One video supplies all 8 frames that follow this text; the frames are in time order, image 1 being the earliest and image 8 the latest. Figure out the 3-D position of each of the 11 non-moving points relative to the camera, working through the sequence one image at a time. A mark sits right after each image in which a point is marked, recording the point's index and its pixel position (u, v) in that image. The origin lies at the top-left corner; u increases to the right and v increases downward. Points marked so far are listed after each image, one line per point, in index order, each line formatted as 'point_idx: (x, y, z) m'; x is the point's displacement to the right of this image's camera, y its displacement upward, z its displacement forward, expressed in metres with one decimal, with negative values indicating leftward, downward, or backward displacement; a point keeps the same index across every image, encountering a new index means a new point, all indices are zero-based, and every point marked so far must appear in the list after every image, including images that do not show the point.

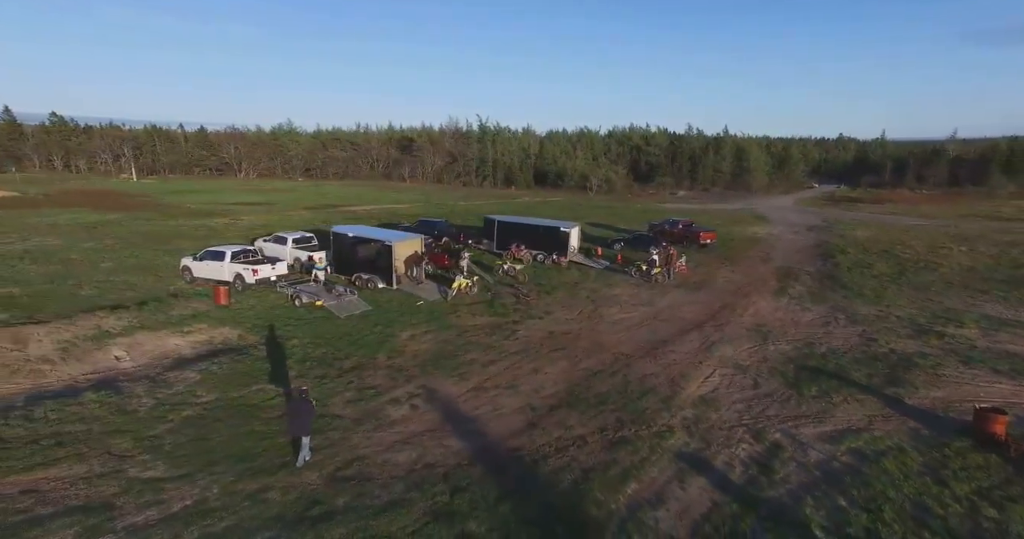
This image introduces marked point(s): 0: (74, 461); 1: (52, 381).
0: (-8.0, -3.5, +9.0) m
1: (-11.4, -2.7, +12.3) m
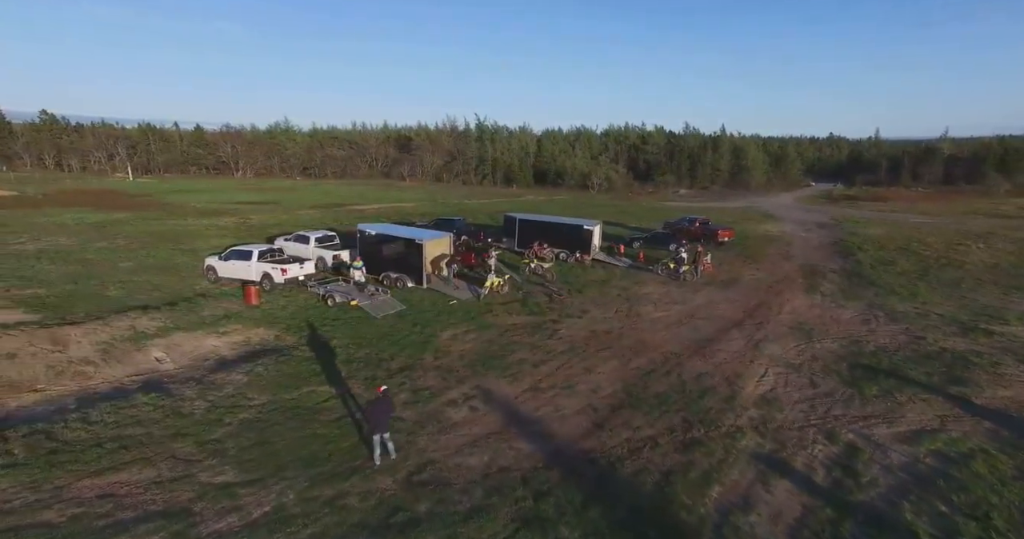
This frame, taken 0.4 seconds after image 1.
0: (-6.6, -3.5, +8.8) m
1: (-10.1, -2.7, +12.0) m
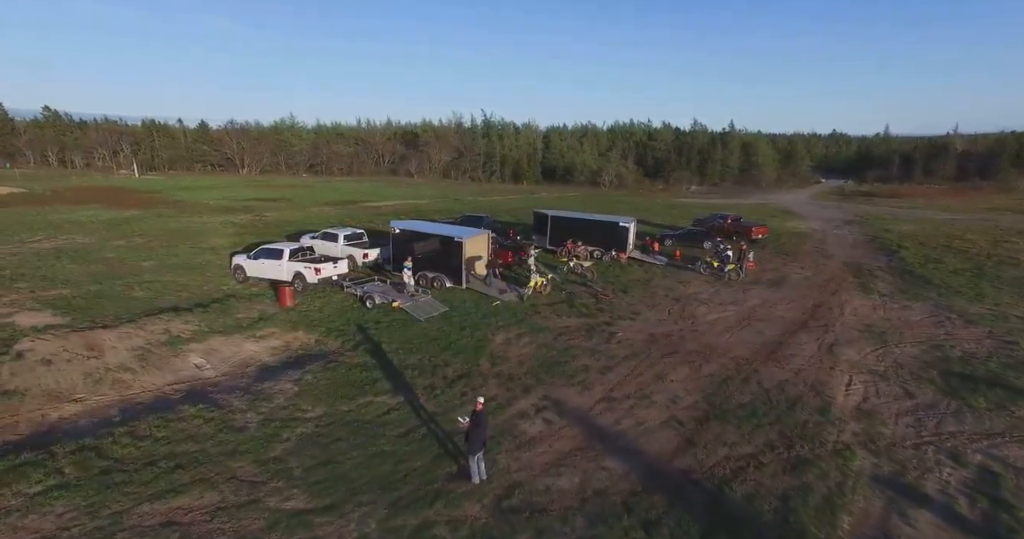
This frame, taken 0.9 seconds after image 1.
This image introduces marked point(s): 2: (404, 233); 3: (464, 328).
0: (-5.0, -3.5, +7.9) m
1: (-8.5, -2.8, +11.2) m
2: (-4.4, +1.5, +20.0) m
3: (-1.4, -1.8, +14.9) m
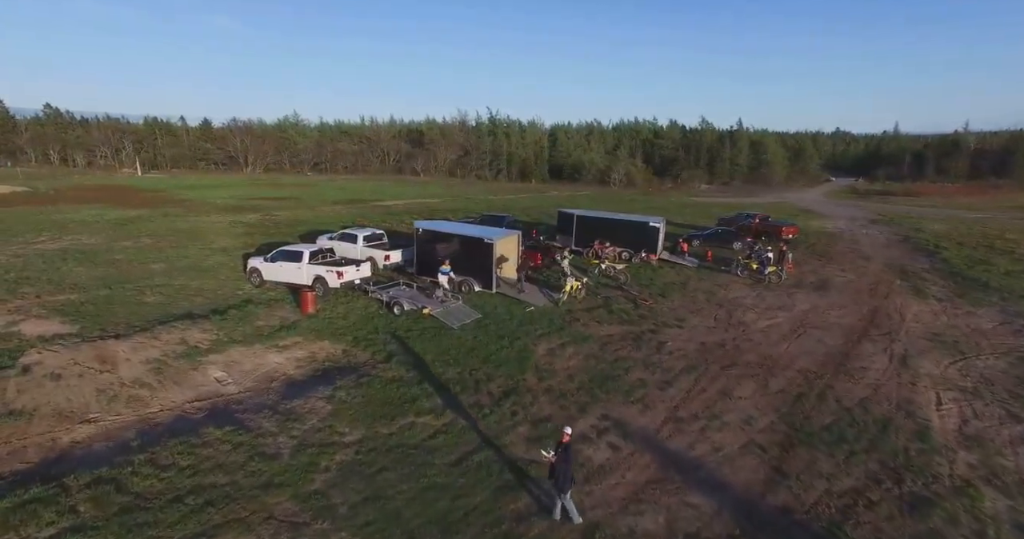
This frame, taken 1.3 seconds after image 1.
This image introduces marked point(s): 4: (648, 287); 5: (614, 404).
0: (-3.8, -3.7, +6.9) m
1: (-7.3, -2.9, +10.2) m
2: (-3.2, +1.4, +18.9) m
3: (-0.3, -1.9, +13.9) m
4: (+5.3, -0.7, +19.3) m
5: (+2.2, -2.9, +10.6) m
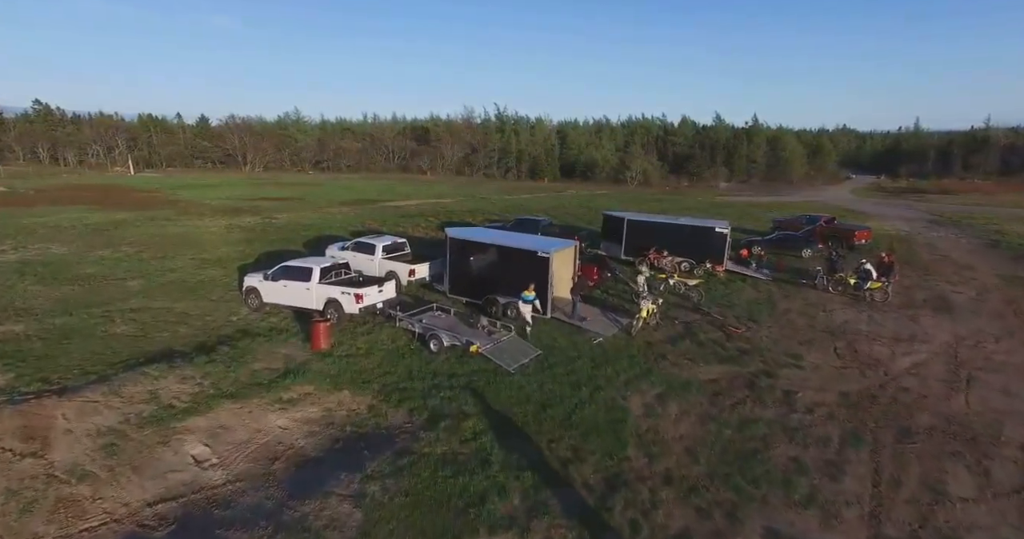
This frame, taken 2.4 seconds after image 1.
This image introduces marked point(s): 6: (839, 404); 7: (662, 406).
0: (-2.1, -4.3, +3.5) m
1: (-5.6, -3.5, +6.8) m
2: (-1.5, +0.8, +15.5) m
3: (+1.4, -2.5, +10.5) m
4: (+7.0, -1.3, +15.9) m
5: (+3.9, -3.4, +7.2) m
6: (+6.6, -2.7, +10.1) m
7: (+3.0, -2.7, +10.0) m
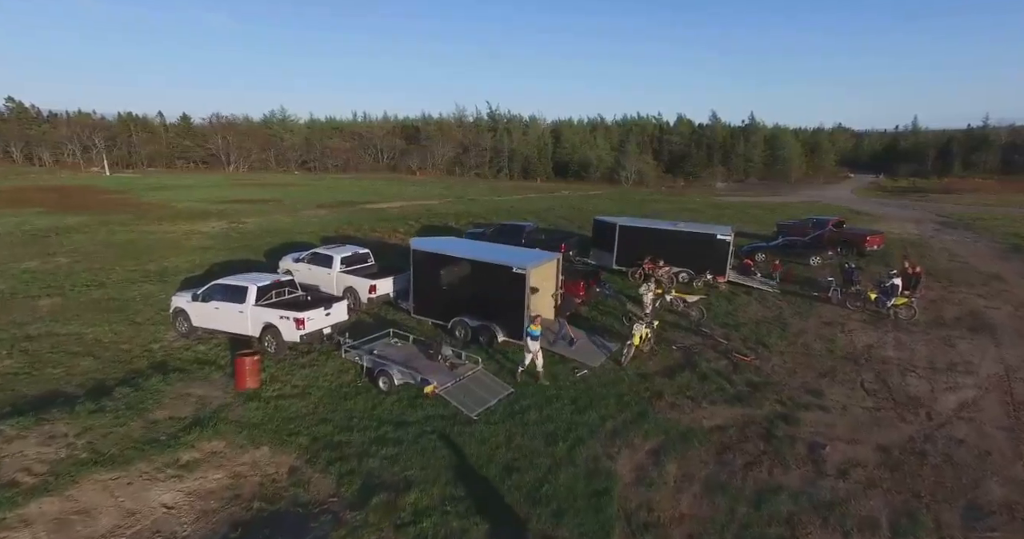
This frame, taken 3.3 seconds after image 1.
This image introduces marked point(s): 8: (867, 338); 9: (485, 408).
0: (-2.8, -4.7, +1.4) m
1: (-6.3, -4.0, +4.6) m
2: (-2.2, +0.4, +13.4) m
3: (+0.7, -2.9, +8.4) m
4: (+6.3, -1.7, +13.8) m
5: (+3.2, -3.9, +5.2) m
6: (+6.0, -3.2, +8.1) m
7: (+2.4, -3.1, +8.0) m
8: (+9.7, -1.8, +13.5) m
9: (-0.5, -2.6, +9.3) m
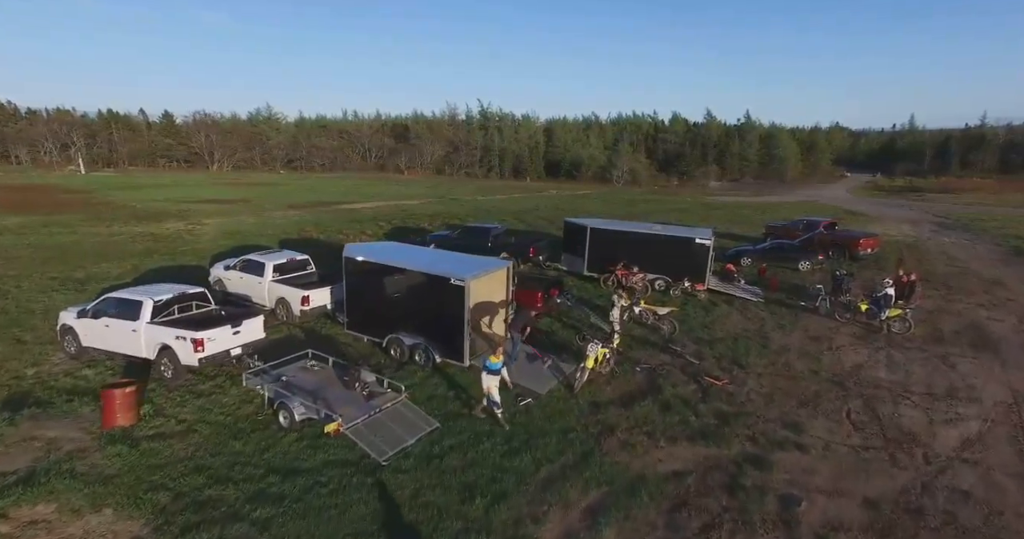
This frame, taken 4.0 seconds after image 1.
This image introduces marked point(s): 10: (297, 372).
0: (-4.1, -5.0, -0.1) m
1: (-7.6, -4.2, +3.1) m
2: (-3.6, +0.1, +11.9) m
3: (-0.6, -3.2, +6.9) m
4: (+4.9, -1.9, +12.3) m
5: (+1.9, -4.1, +3.6) m
6: (+4.7, -3.4, +6.6) m
7: (+1.1, -3.4, +6.5) m
8: (+8.3, -2.0, +12.0) m
9: (-1.9, -2.8, +7.7) m
10: (-4.1, -1.9, +9.5) m
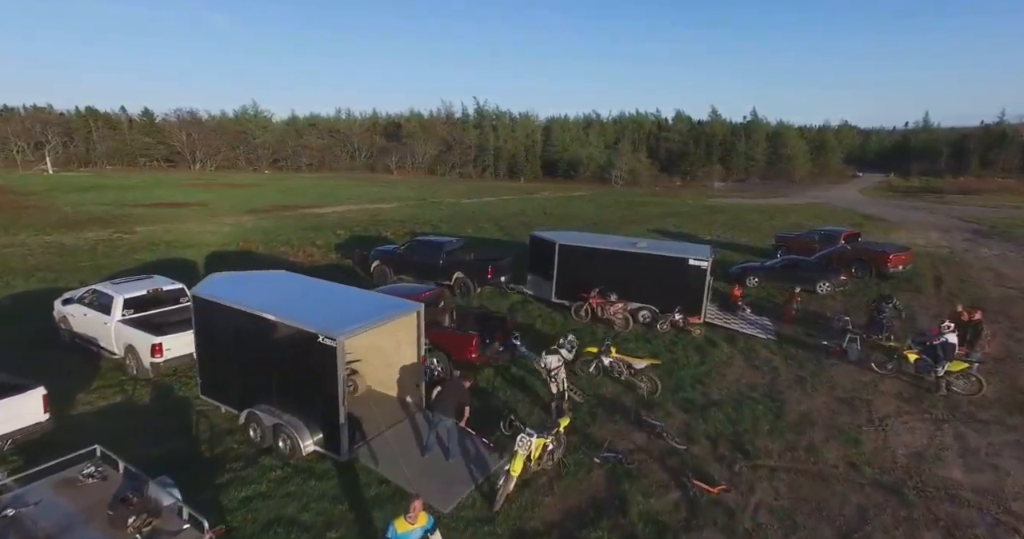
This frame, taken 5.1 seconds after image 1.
0: (-5.7, -5.7, -3.5) m
1: (-9.2, -5.0, -0.3) m
2: (-5.1, -0.6, +8.5) m
3: (-2.2, -3.9, +3.5) m
4: (+3.4, -2.7, +8.9) m
5: (+0.3, -4.9, +0.2) m
6: (+3.1, -4.2, +3.1) m
7: (-0.5, -4.1, +3.0) m
8: (+6.8, -2.8, +8.4) m
9: (-3.4, -3.6, +4.3) m
10: (-5.7, -2.7, +6.1) m
